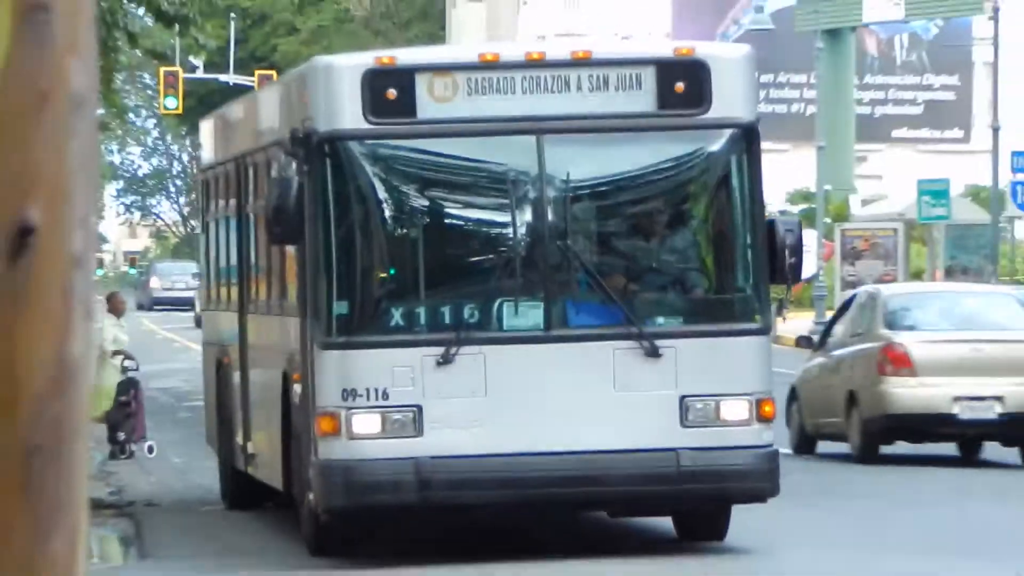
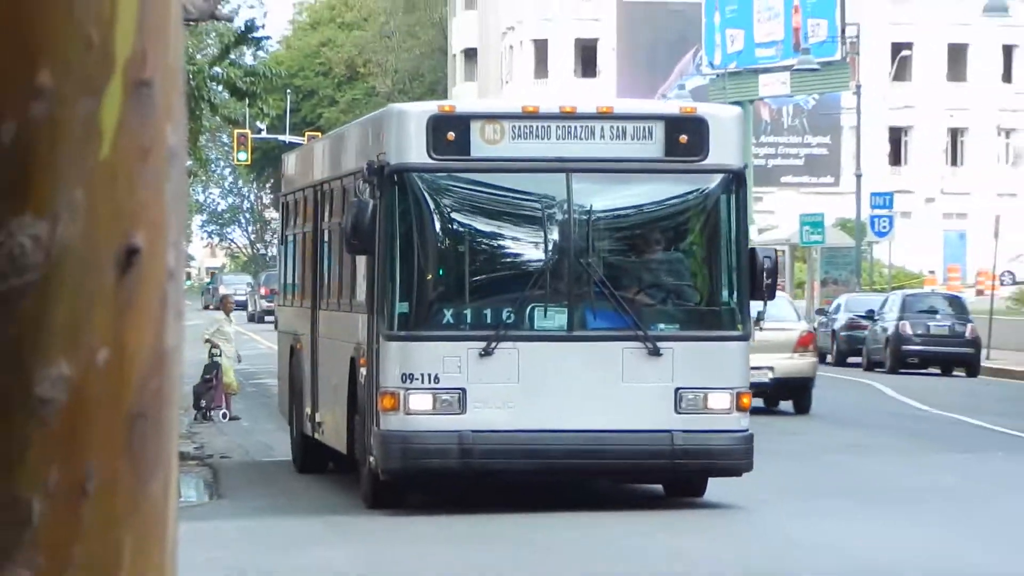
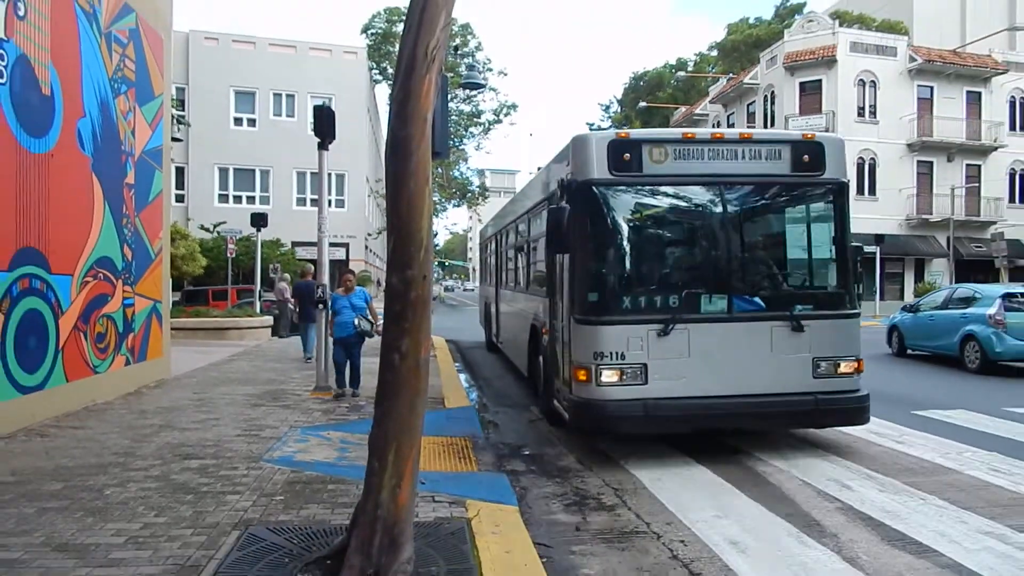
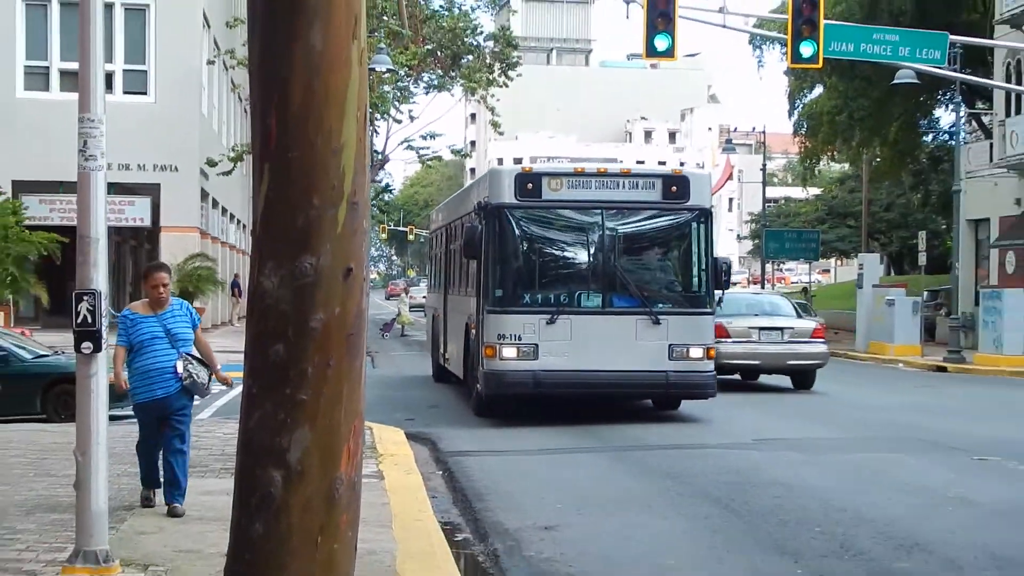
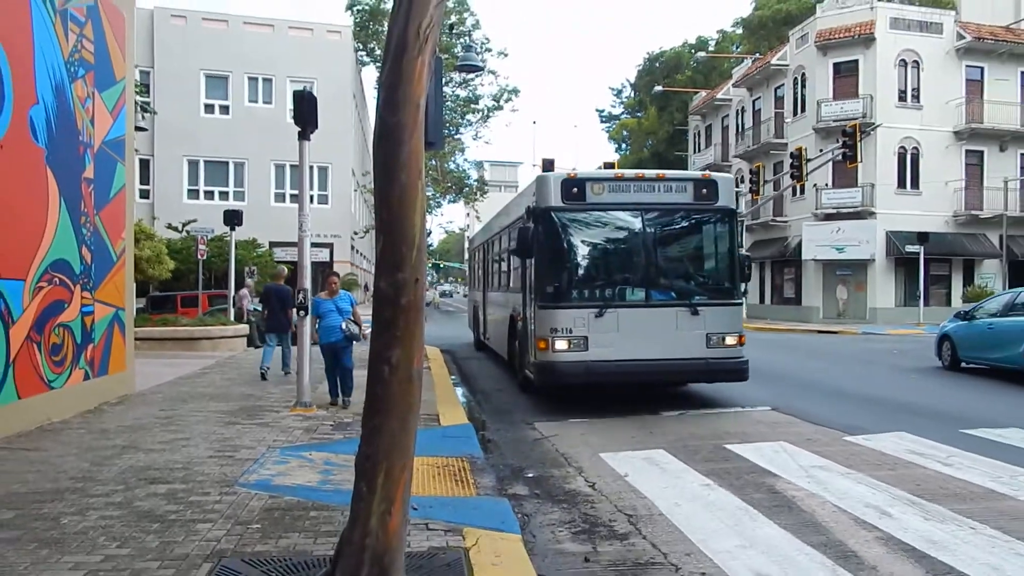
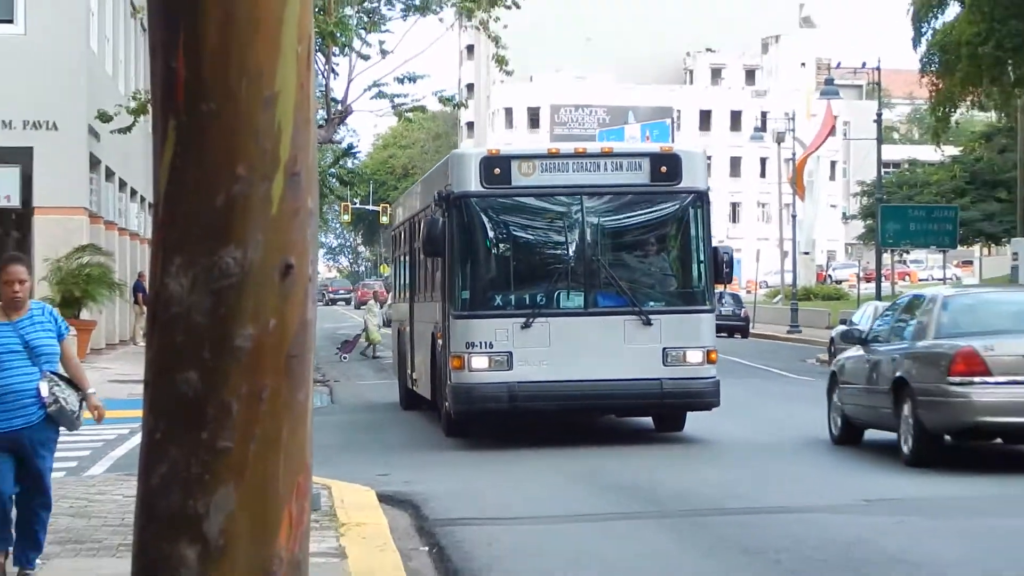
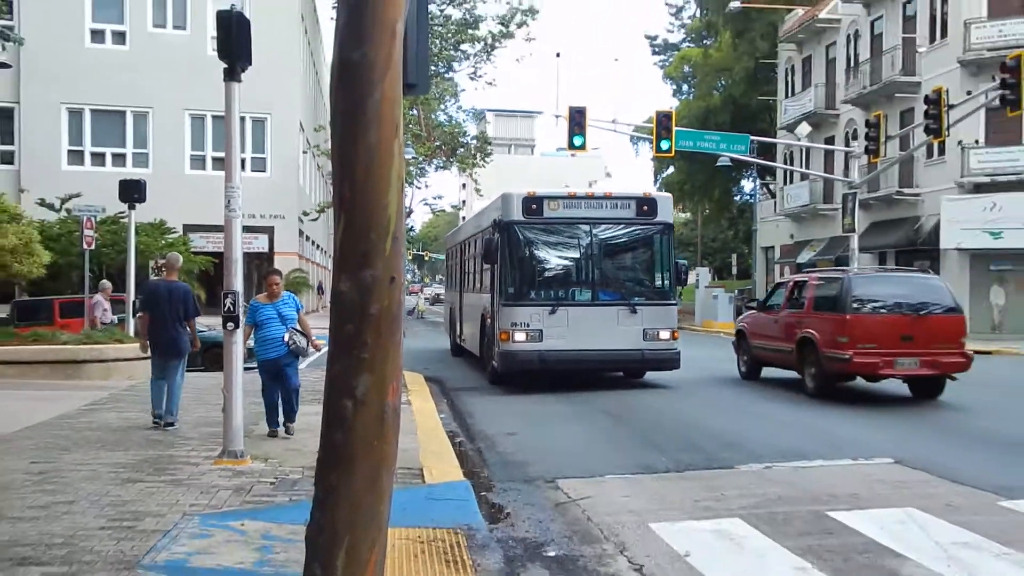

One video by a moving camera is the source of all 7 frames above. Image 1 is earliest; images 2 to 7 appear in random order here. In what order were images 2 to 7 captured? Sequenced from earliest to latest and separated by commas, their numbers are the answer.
2, 6, 4, 7, 5, 3
